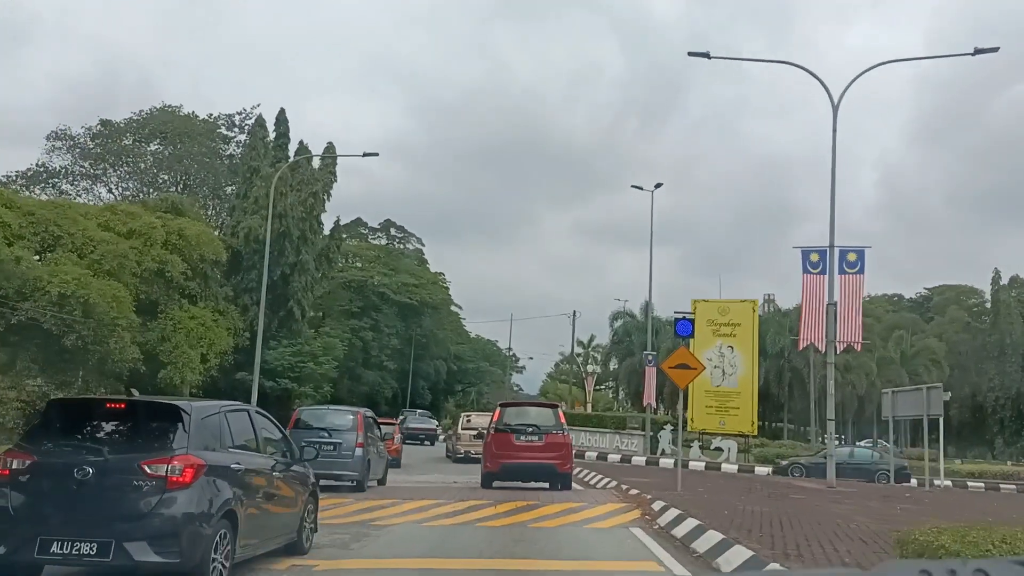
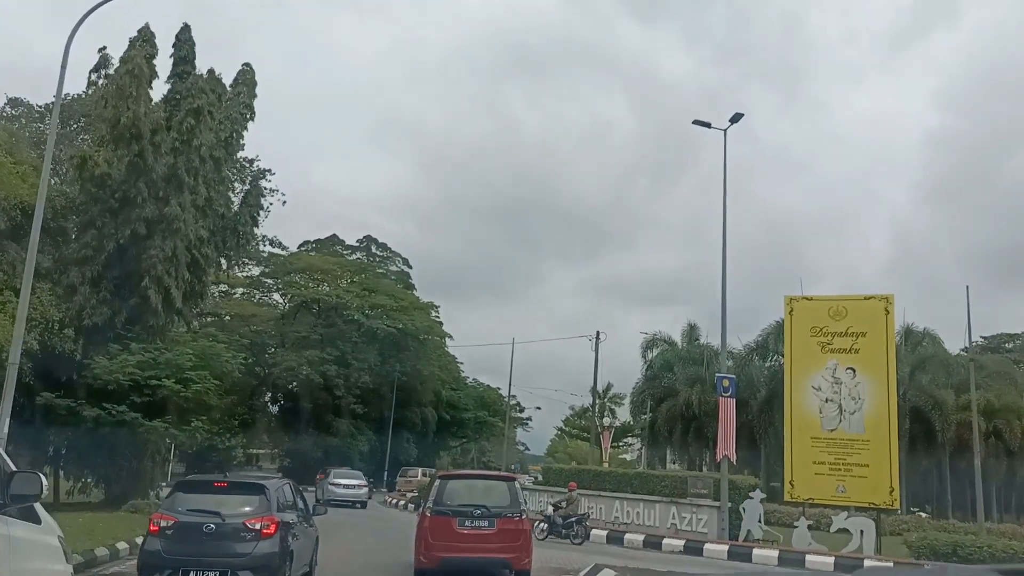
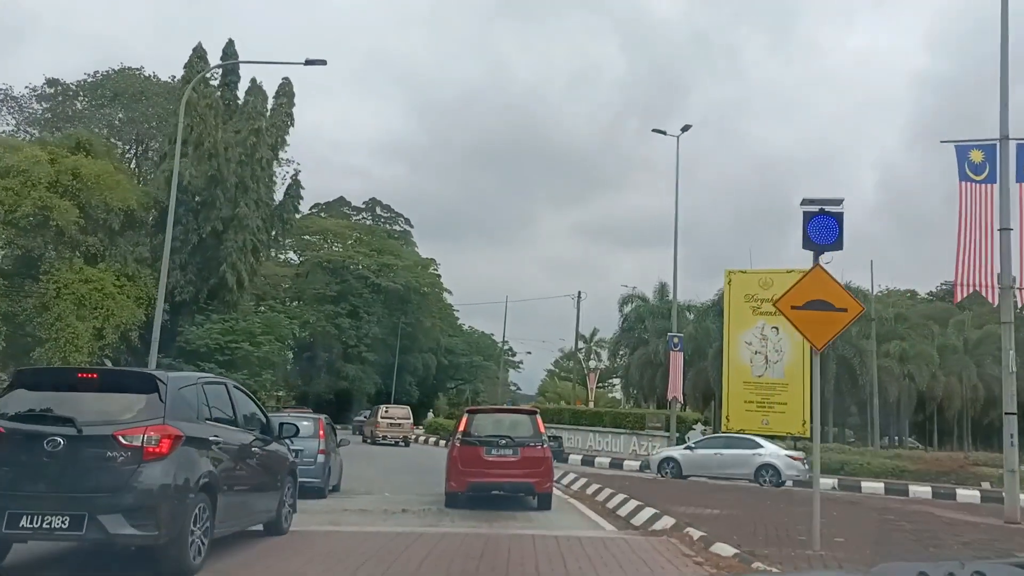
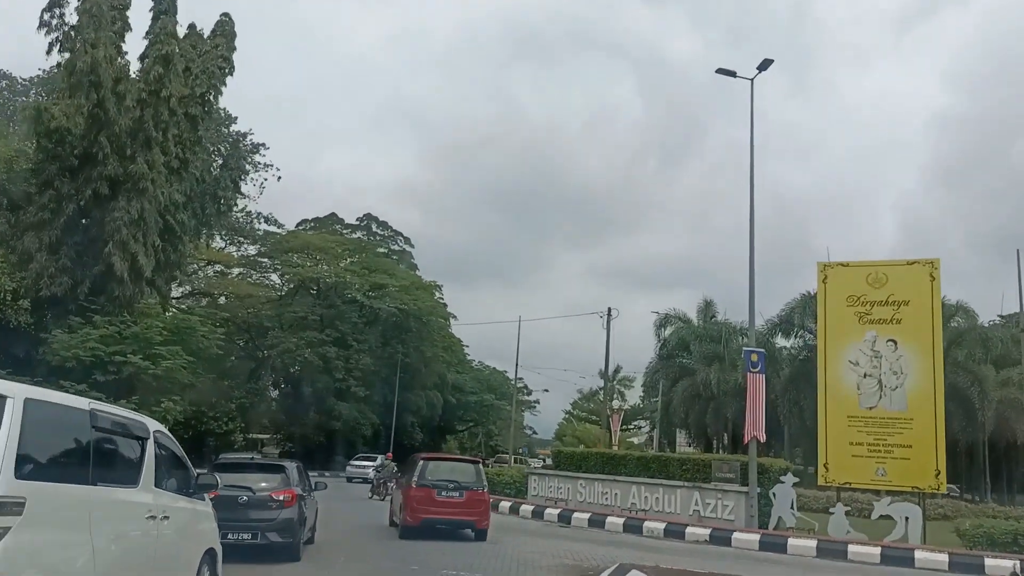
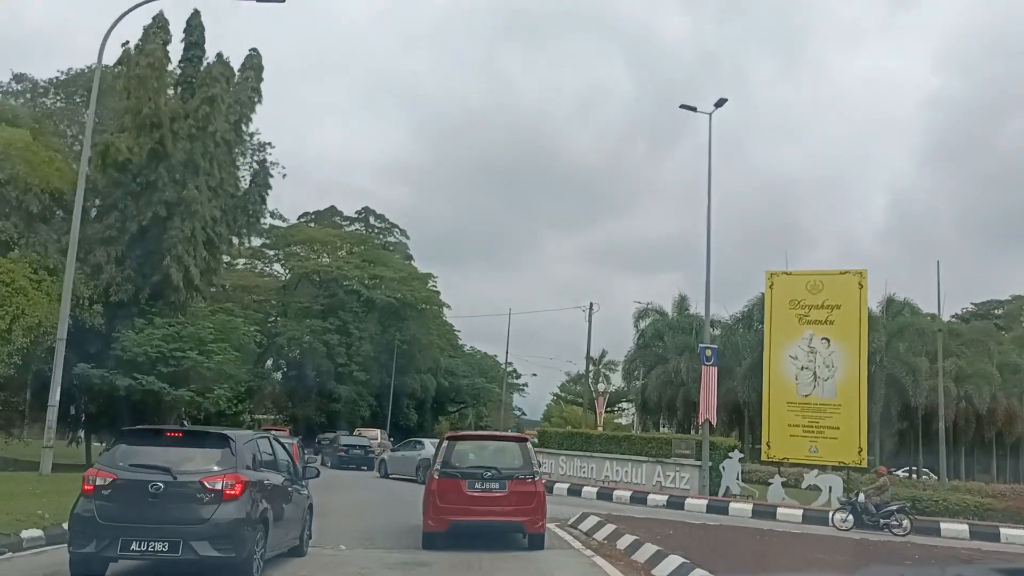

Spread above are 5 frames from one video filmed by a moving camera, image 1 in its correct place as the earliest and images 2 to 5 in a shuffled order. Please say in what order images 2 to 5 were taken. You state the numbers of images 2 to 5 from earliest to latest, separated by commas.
3, 5, 2, 4
